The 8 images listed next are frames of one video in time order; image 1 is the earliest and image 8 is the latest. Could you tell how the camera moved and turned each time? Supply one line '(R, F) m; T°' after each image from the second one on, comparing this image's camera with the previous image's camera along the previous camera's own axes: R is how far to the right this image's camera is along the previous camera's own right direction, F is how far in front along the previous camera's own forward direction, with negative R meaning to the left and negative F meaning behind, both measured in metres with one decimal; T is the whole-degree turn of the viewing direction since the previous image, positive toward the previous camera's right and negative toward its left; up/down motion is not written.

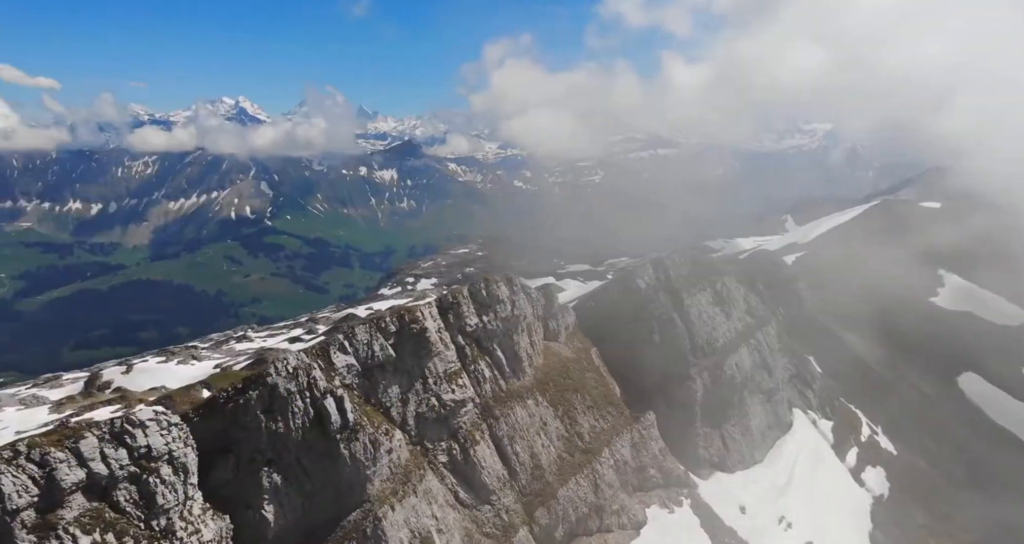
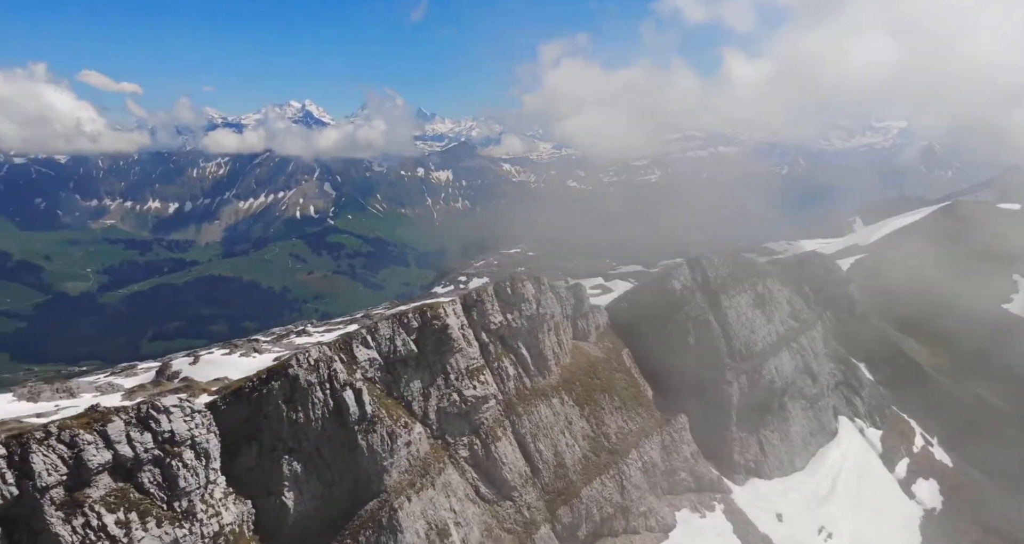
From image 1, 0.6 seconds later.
(+7.6, -1.6) m; -6°
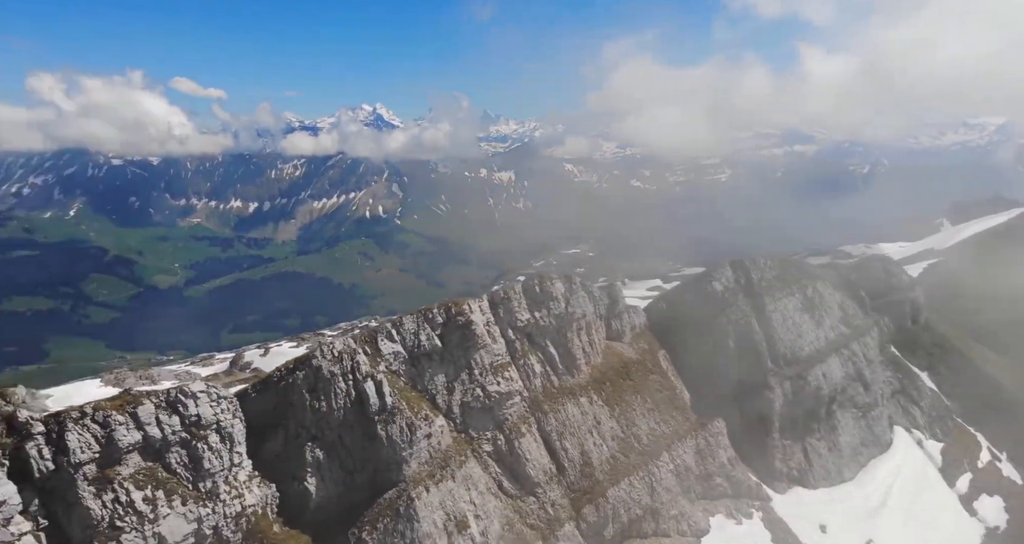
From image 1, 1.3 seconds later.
(+8.8, -1.4) m; -7°
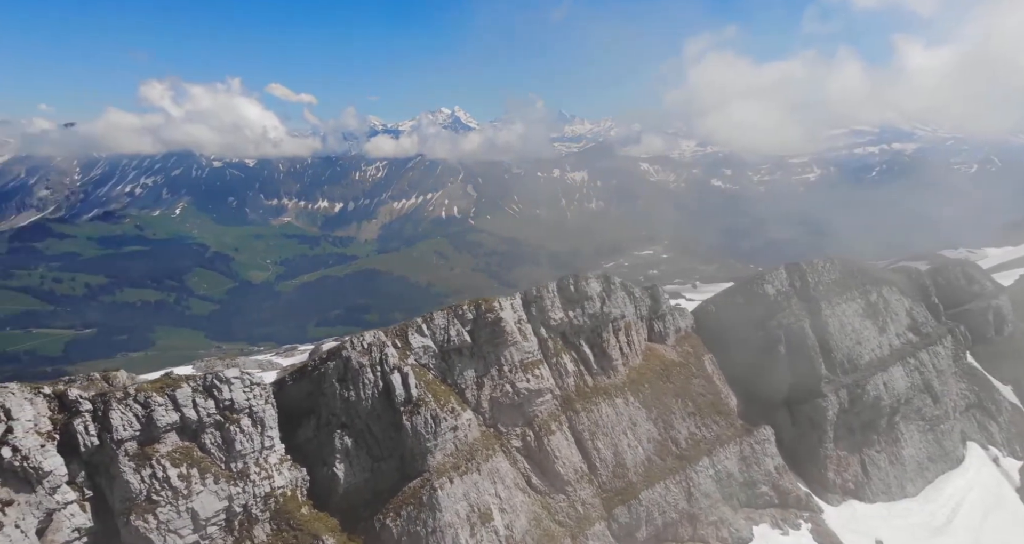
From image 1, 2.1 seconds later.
(+9.9, -0.9) m; -8°
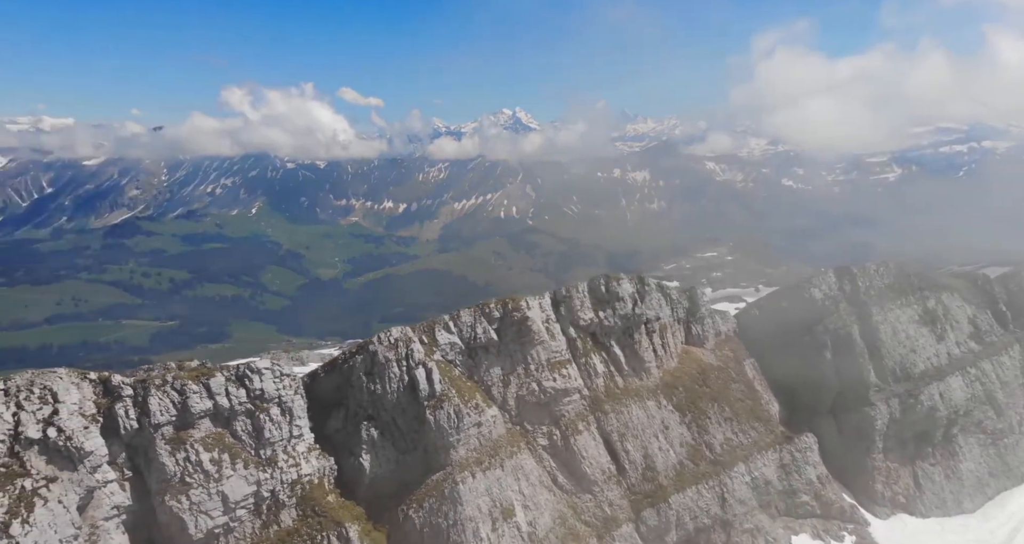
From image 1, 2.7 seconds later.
(+7.4, -0.6) m; -6°
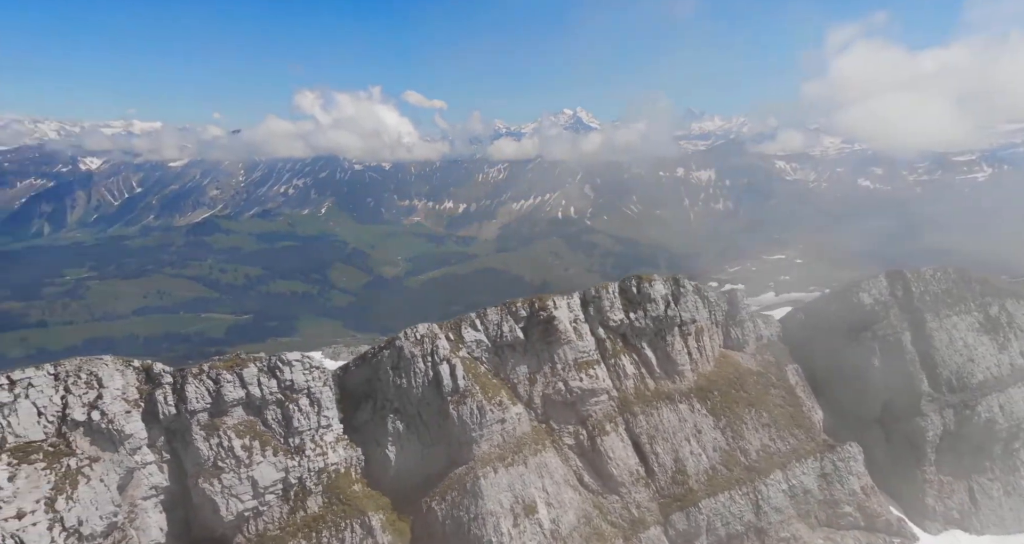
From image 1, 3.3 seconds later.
(+7.4, -0.5) m; -6°
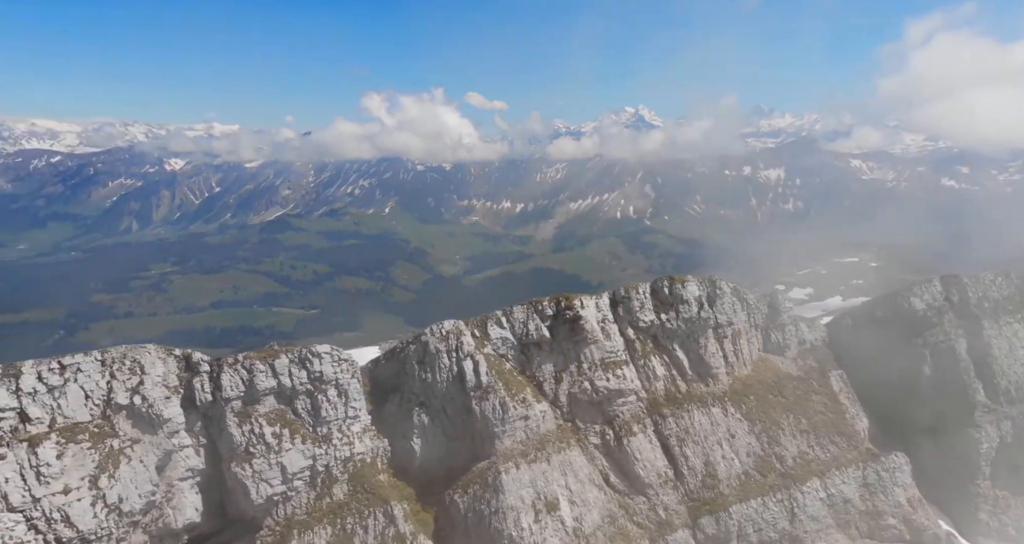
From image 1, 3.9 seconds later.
(+7.6, -0.3) m; -6°
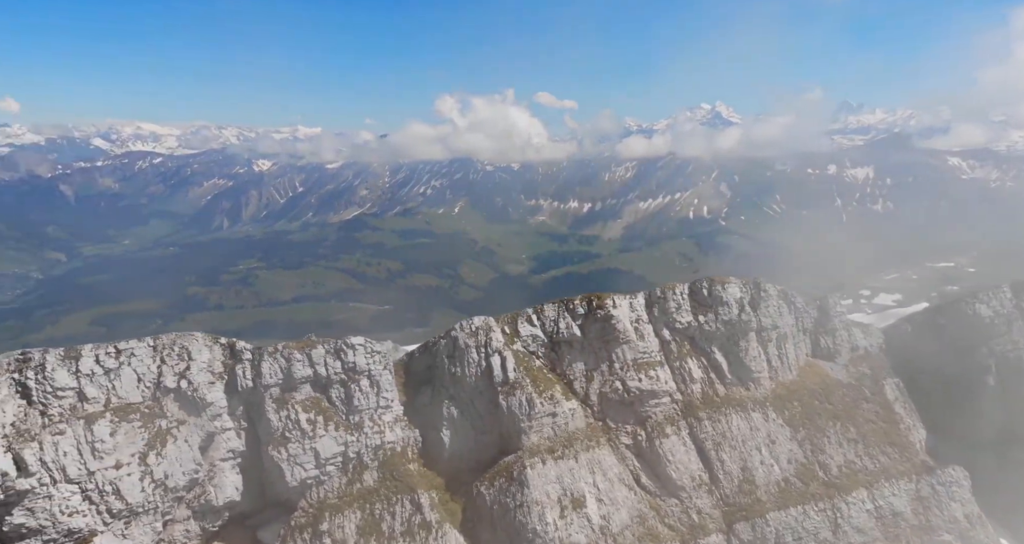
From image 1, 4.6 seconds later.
(+9.2, +0.1) m; -7°
